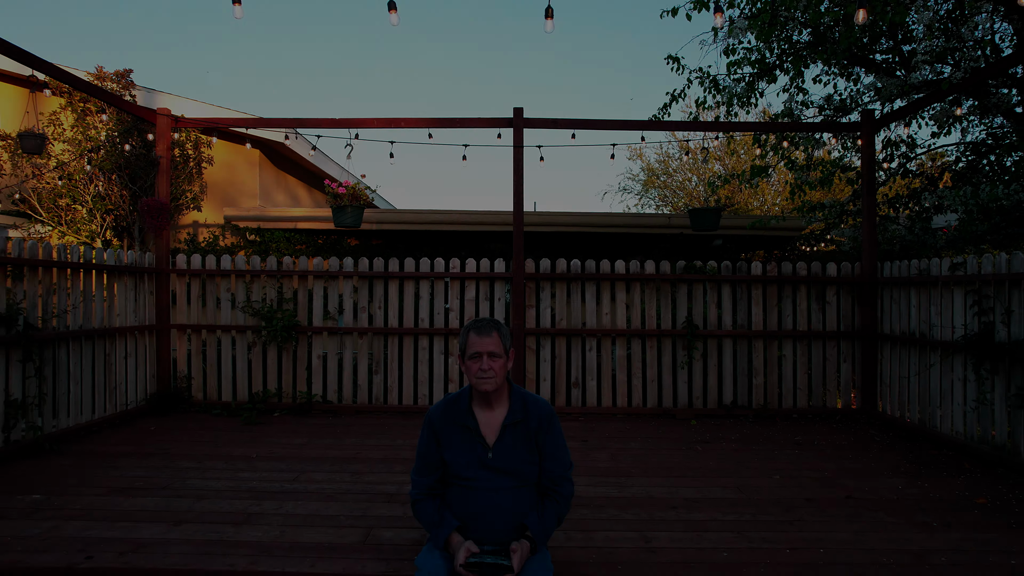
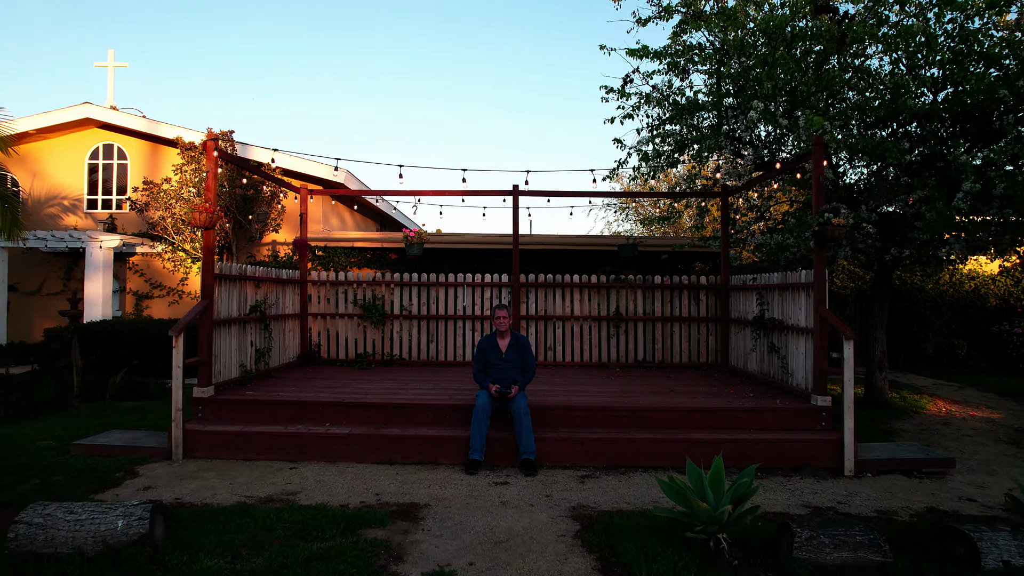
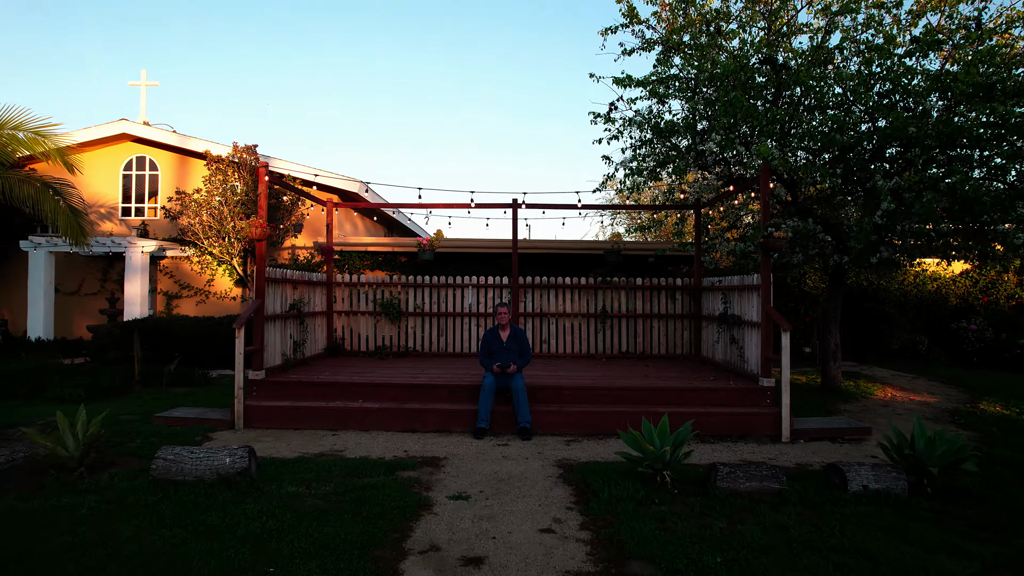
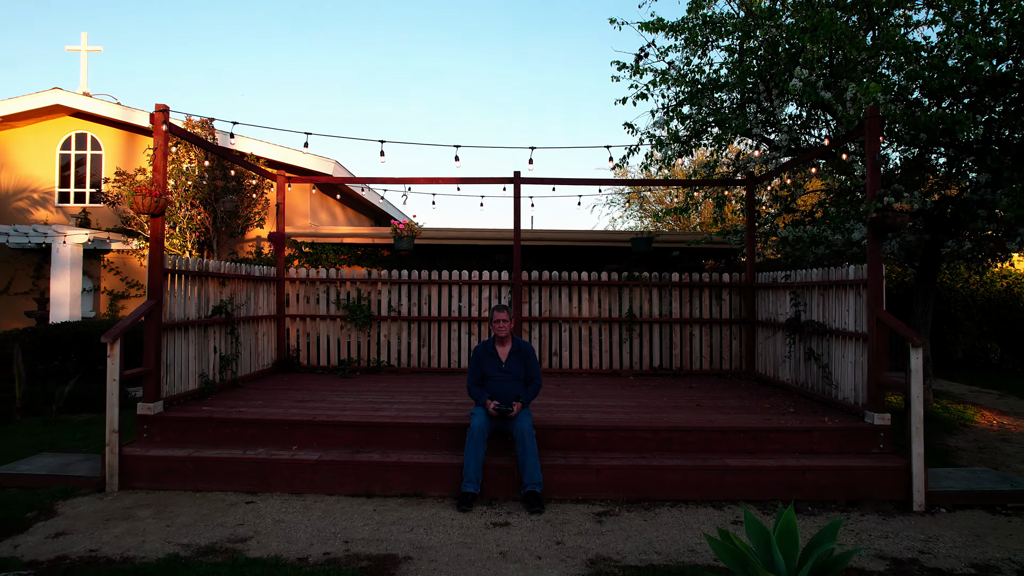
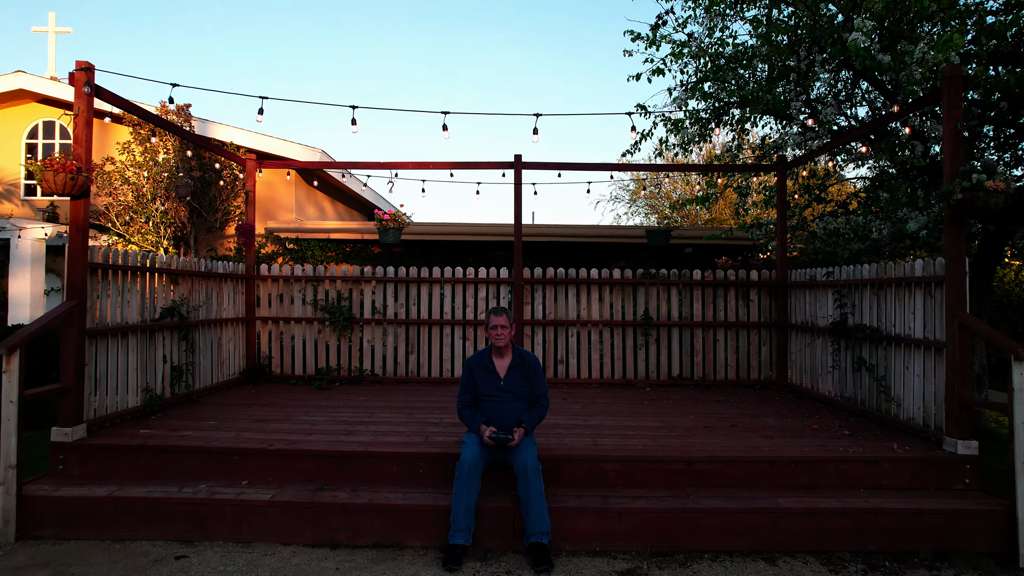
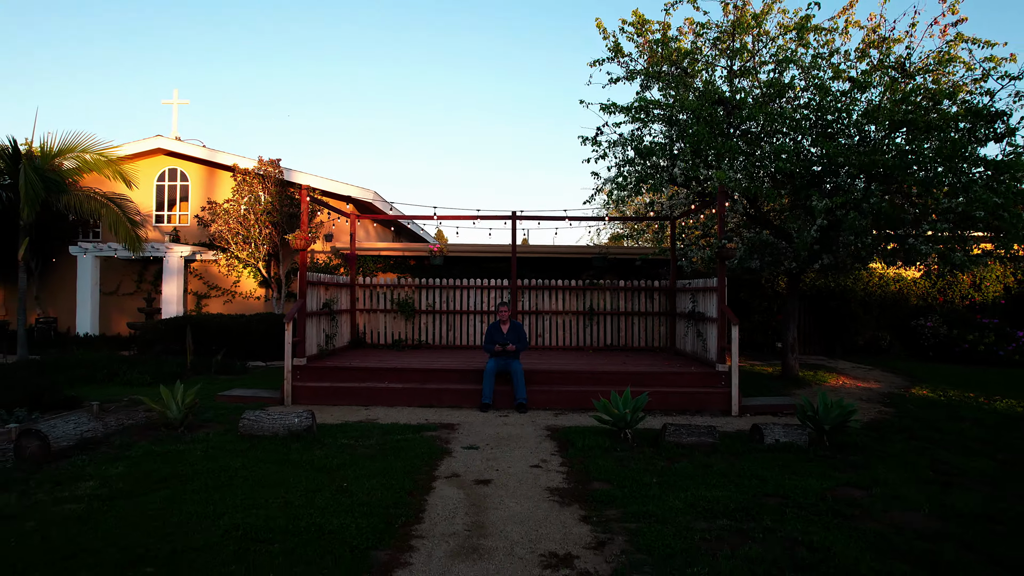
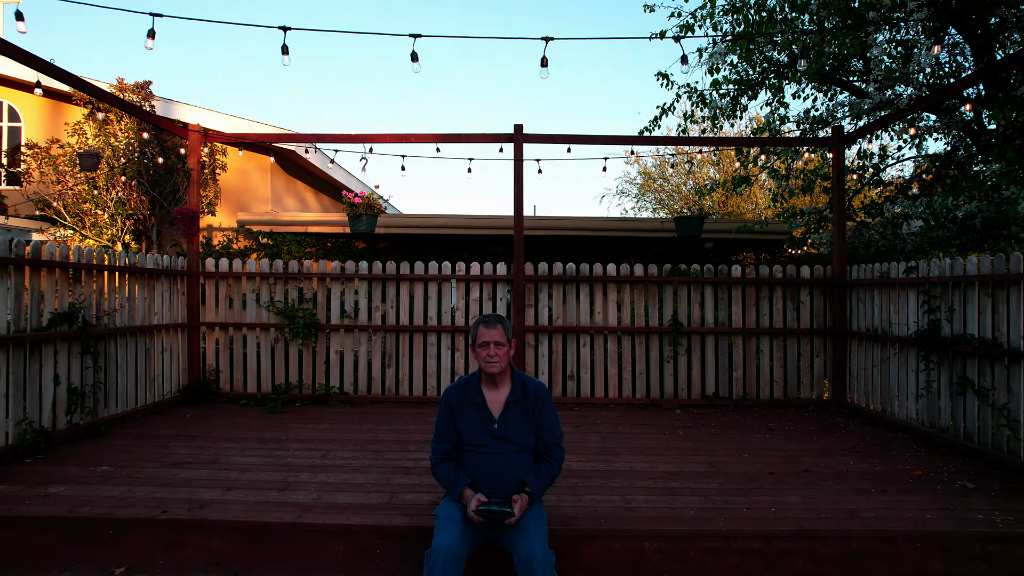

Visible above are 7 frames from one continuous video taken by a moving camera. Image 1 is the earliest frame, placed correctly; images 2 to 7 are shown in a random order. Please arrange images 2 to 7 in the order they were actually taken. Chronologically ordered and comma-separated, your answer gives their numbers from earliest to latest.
7, 5, 4, 2, 3, 6
